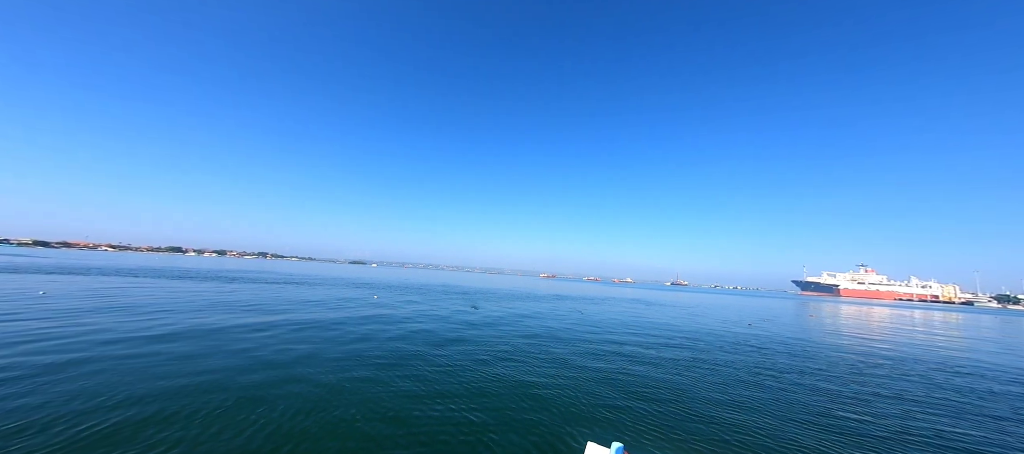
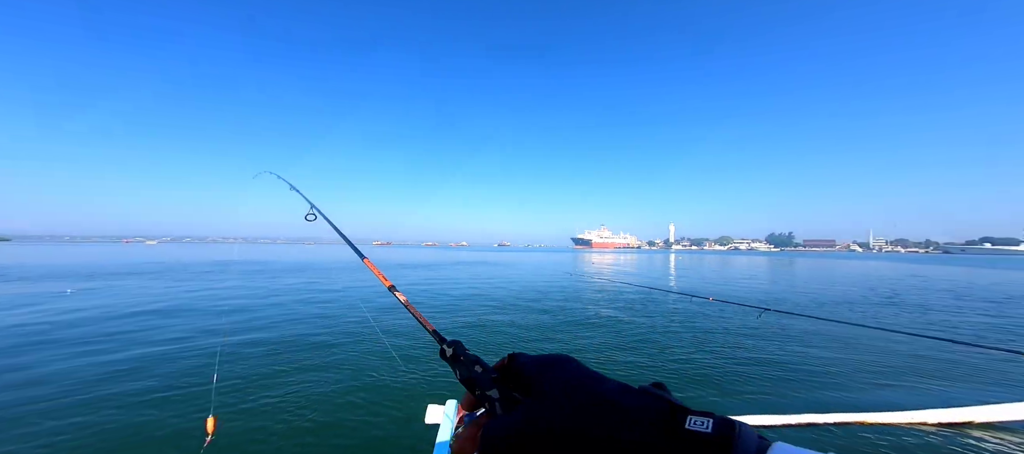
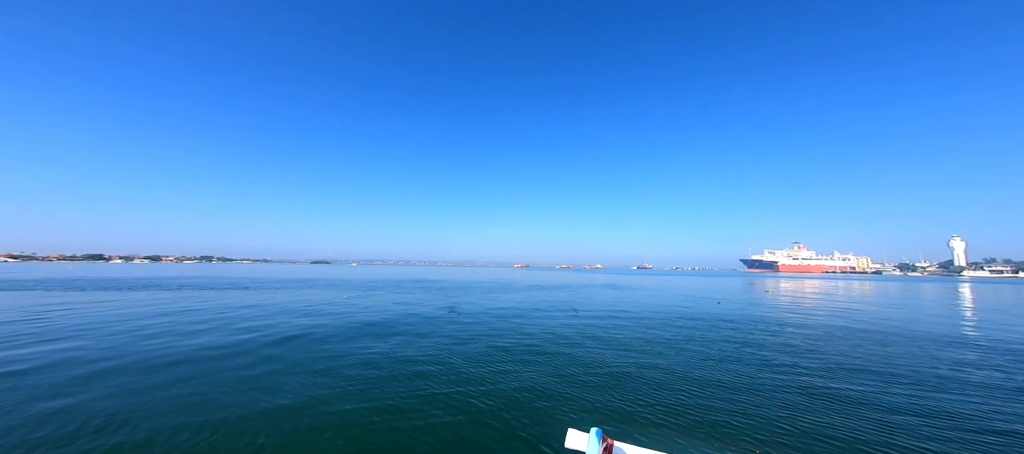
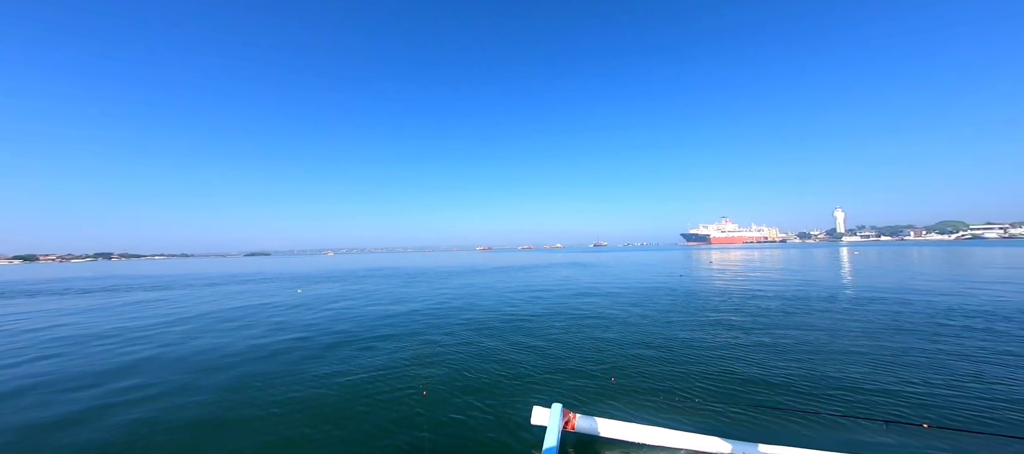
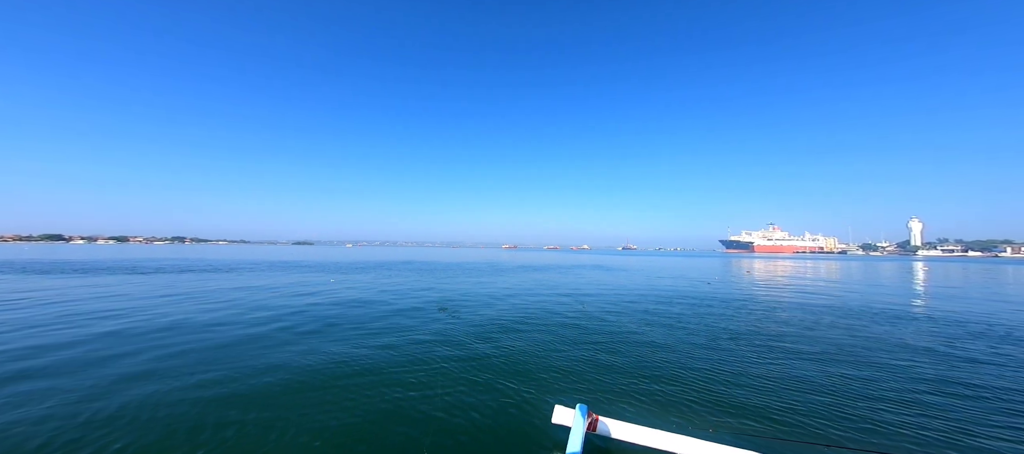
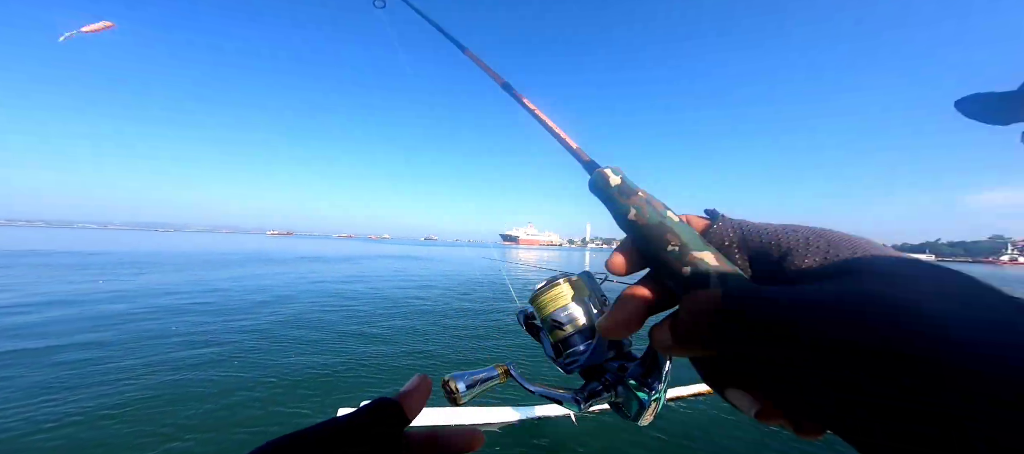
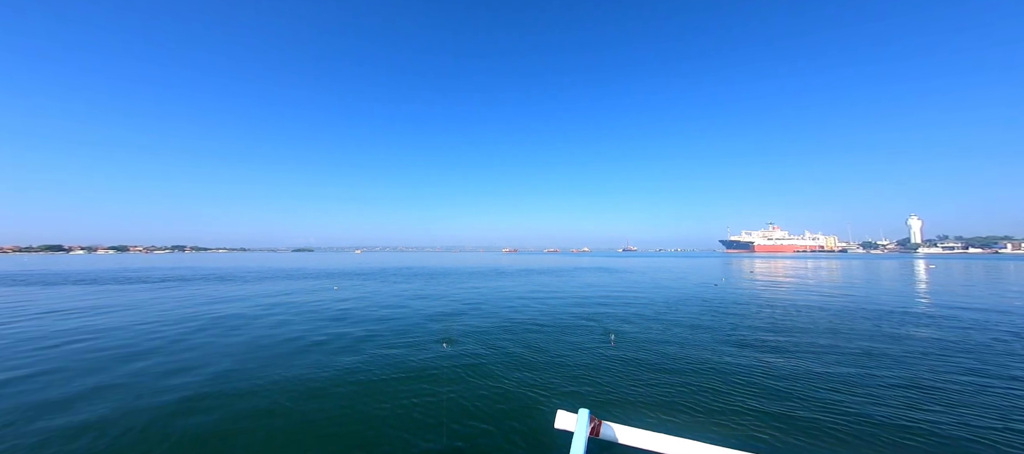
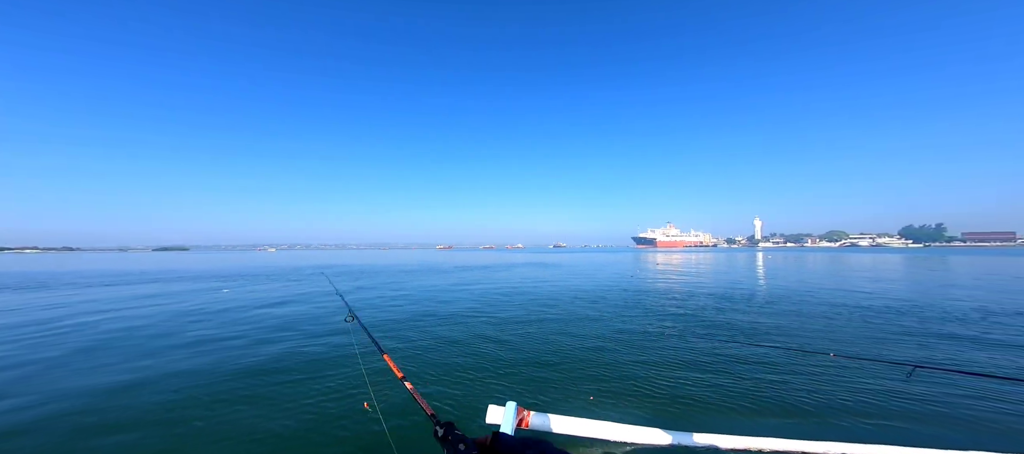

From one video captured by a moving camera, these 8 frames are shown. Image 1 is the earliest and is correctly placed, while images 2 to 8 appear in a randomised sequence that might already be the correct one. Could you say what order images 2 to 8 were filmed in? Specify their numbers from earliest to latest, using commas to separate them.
3, 5, 7, 4, 8, 2, 6
